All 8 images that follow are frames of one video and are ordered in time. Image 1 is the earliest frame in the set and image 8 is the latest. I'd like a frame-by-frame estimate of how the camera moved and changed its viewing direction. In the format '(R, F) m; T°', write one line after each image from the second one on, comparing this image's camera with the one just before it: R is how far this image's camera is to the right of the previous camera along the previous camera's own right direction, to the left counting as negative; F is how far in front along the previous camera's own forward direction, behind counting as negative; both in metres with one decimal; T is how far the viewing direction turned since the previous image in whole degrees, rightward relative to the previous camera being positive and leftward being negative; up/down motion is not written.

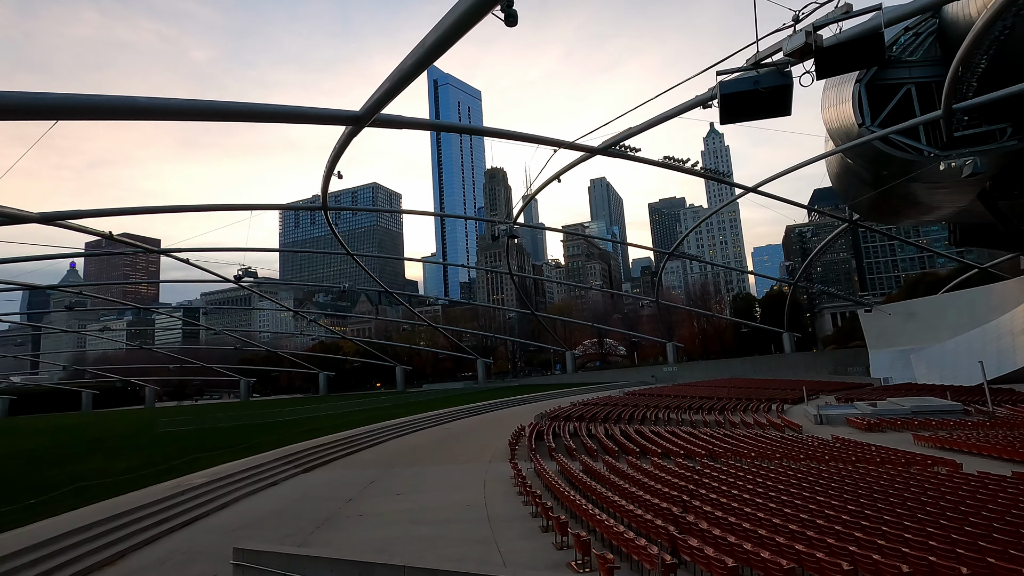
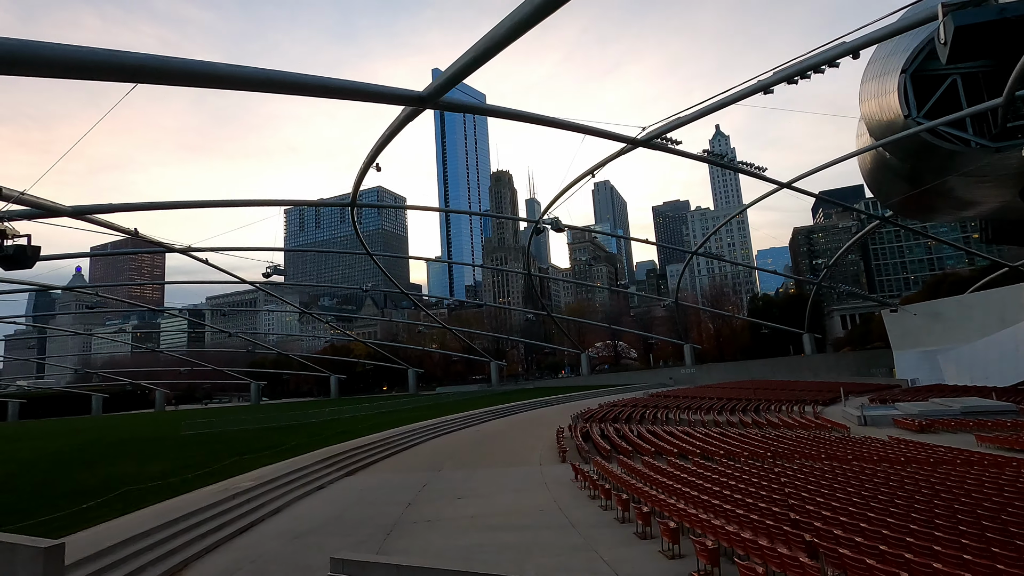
(-1.6, +0.7) m; 0°
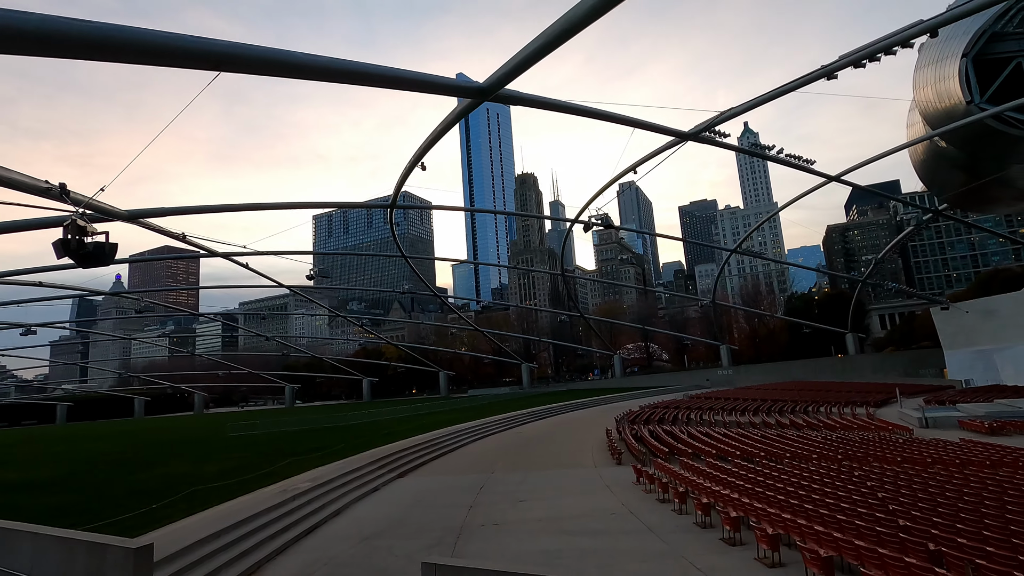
(-0.9, +0.3) m; -3°
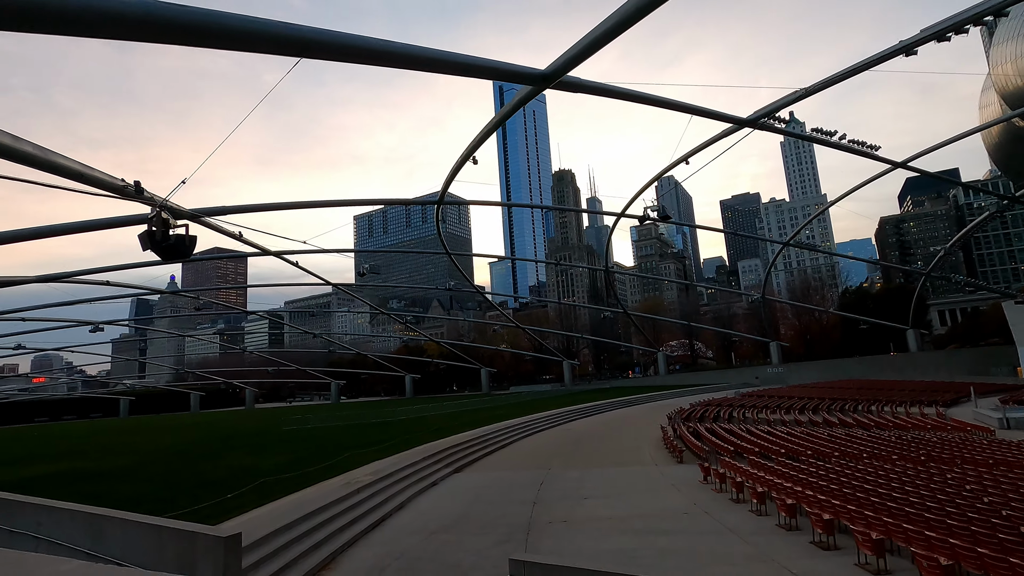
(-0.6, +0.2) m; -4°
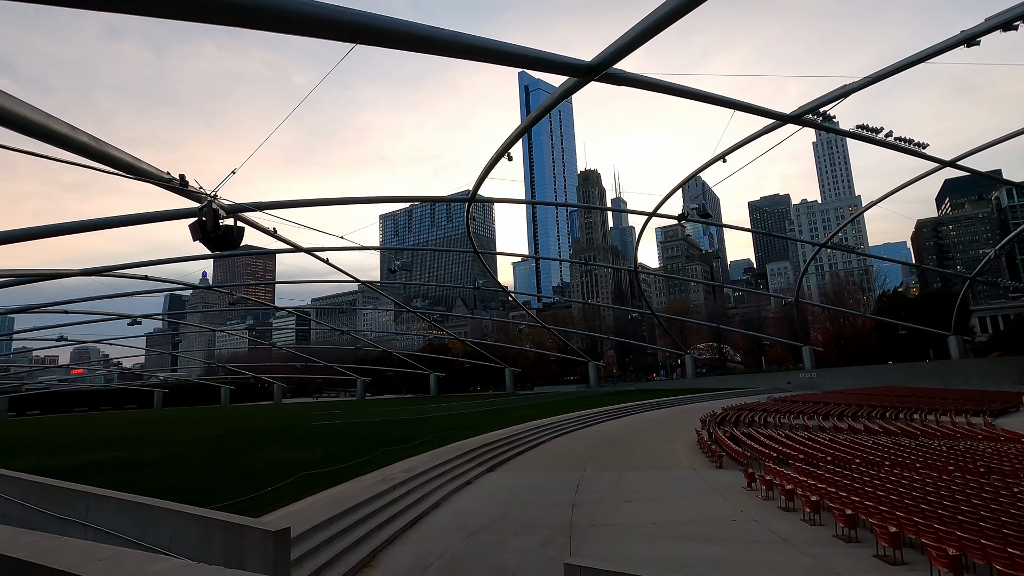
(-0.4, +0.2) m; -2°
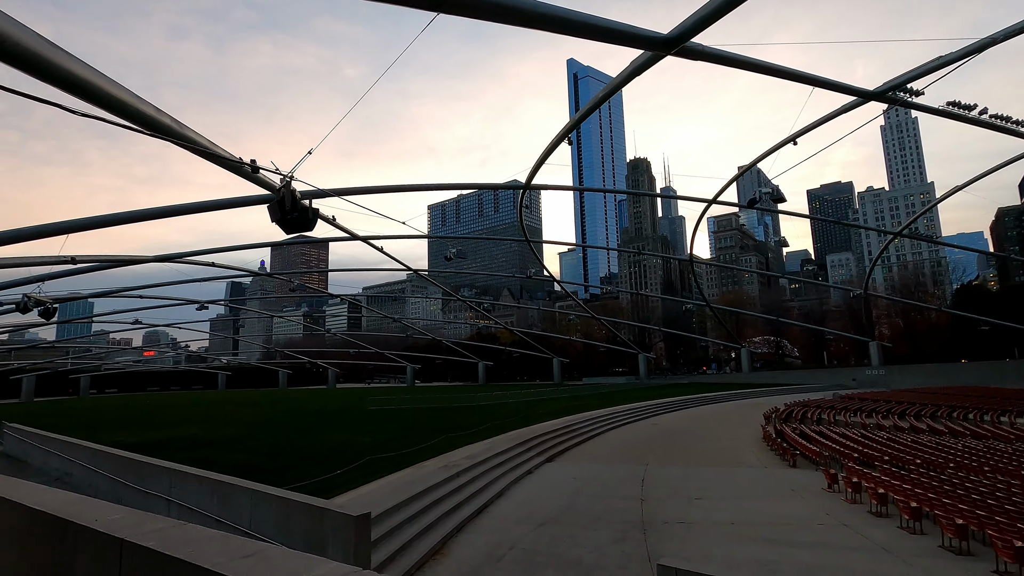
(-0.5, +0.3) m; -5°
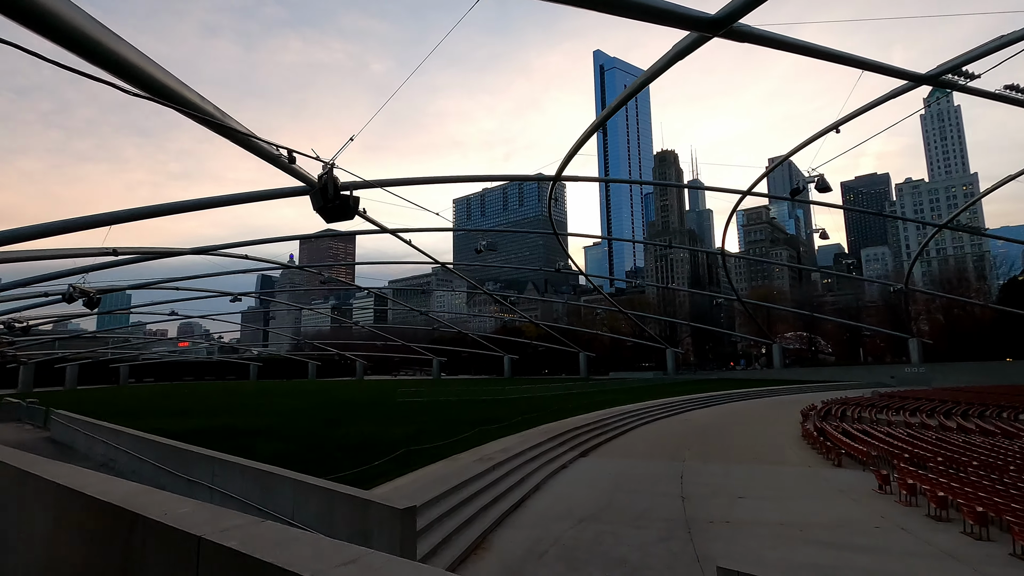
(-0.3, +0.2) m; -3°
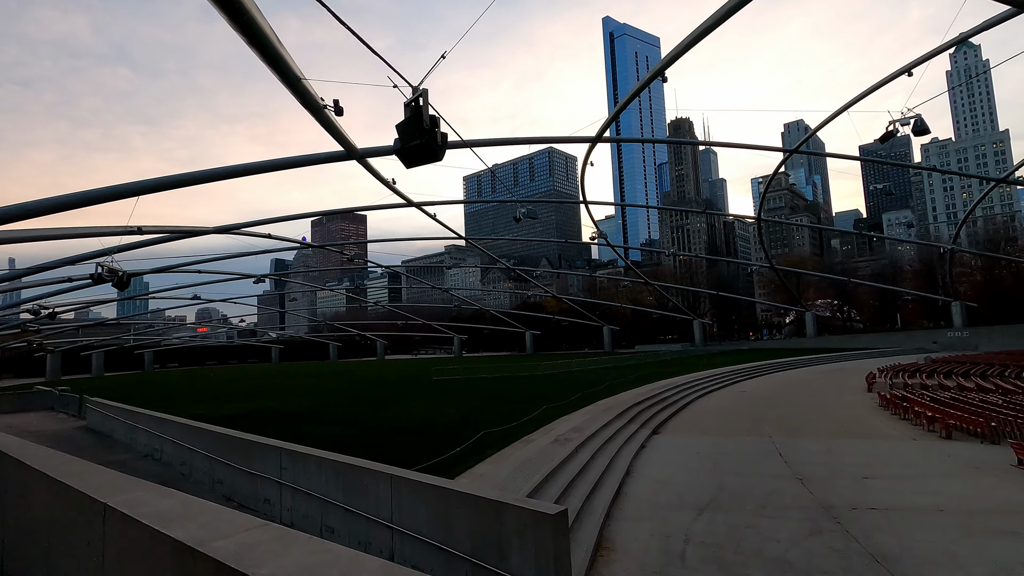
(-1.4, +1.3) m; -1°
